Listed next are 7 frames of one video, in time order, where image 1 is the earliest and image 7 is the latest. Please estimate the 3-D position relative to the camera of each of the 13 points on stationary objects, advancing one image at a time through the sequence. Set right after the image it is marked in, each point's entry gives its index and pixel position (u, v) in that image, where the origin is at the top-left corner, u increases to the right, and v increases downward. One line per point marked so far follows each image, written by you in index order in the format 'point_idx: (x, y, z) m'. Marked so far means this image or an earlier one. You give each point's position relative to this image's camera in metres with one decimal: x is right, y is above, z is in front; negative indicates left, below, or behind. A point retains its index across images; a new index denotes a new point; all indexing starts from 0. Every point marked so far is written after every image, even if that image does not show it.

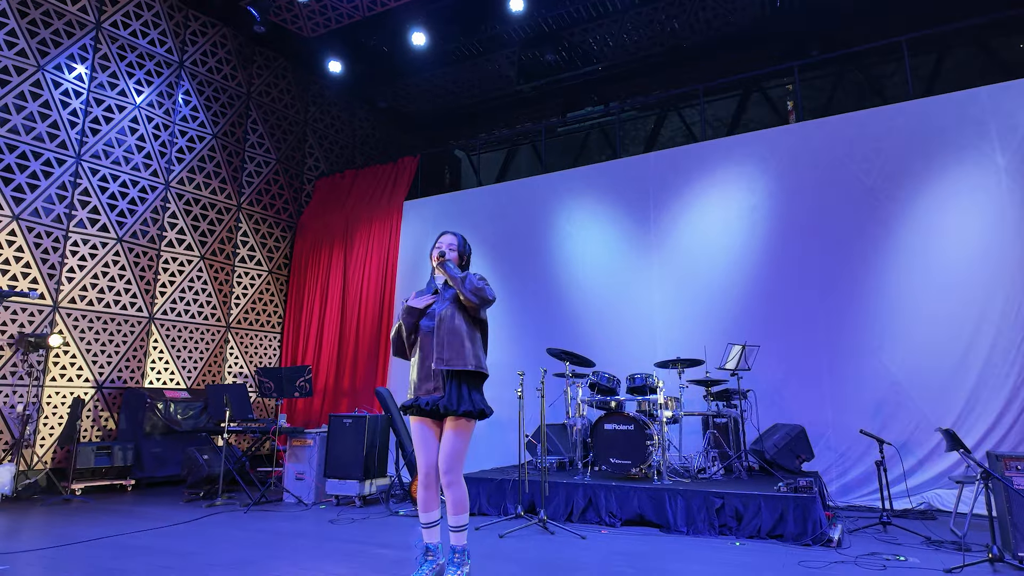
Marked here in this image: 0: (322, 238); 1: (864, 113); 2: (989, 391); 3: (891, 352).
0: (-2.5, +0.7, +8.0) m
1: (+3.2, +1.6, +5.4) m
2: (+3.6, -0.8, +4.5) m
3: (+3.1, -0.5, +4.8) m
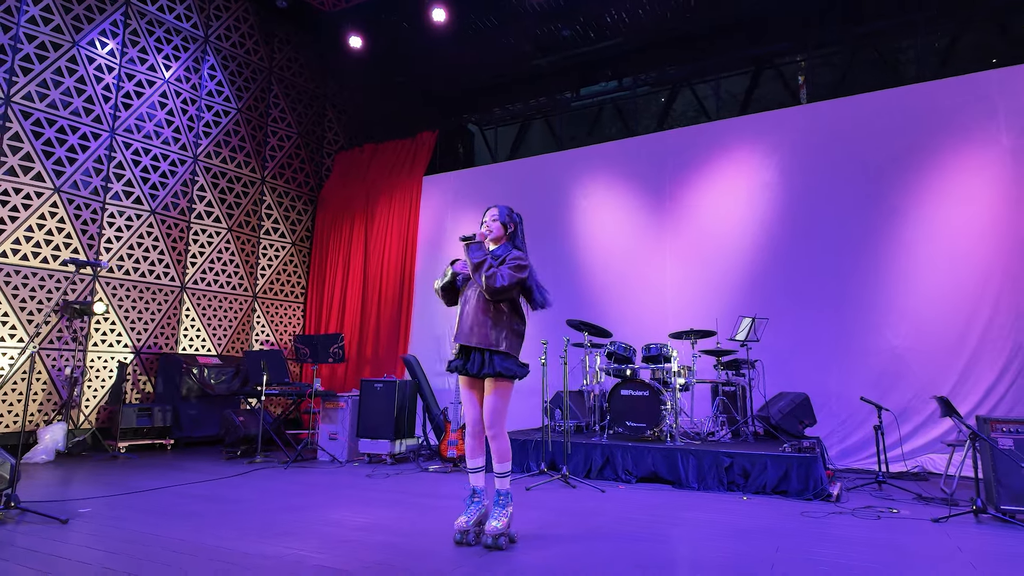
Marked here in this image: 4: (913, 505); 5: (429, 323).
0: (-2.3, +1.1, +8.2) m
1: (+3.4, +1.8, +5.5) m
2: (+3.8, -0.6, +4.8) m
3: (+3.2, -0.3, +5.1) m
4: (+2.4, -1.3, +3.5) m
5: (-1.0, -0.4, +7.2) m
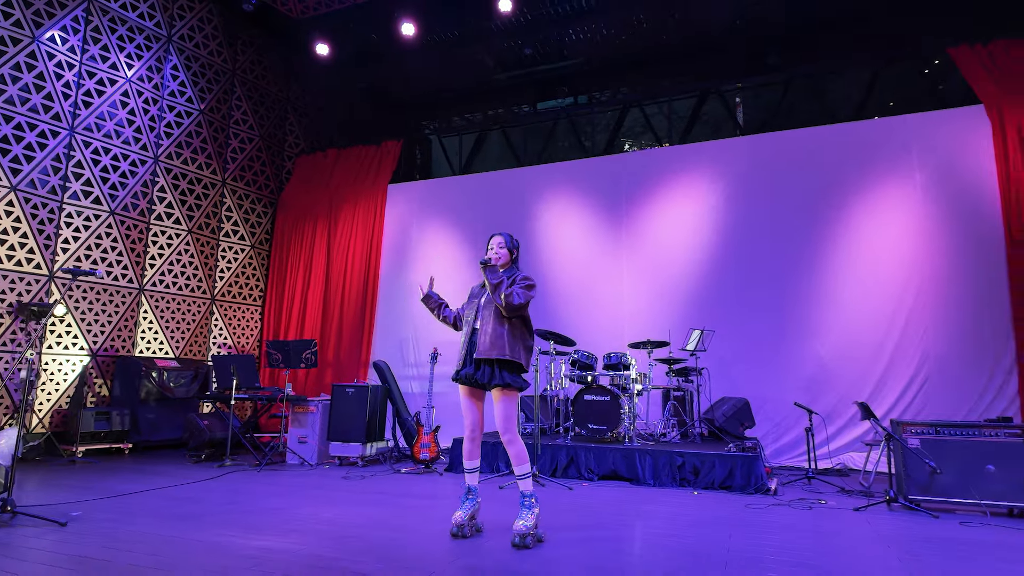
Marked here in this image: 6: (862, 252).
0: (-2.9, +1.0, +8.3) m
1: (+3.1, +1.6, +6.2) m
2: (+3.5, -0.8, +5.4) m
3: (+2.9, -0.5, +5.7) m
4: (+2.2, -1.4, +4.0) m
5: (-1.5, -0.5, +7.4) m
6: (+3.4, +0.3, +5.7) m
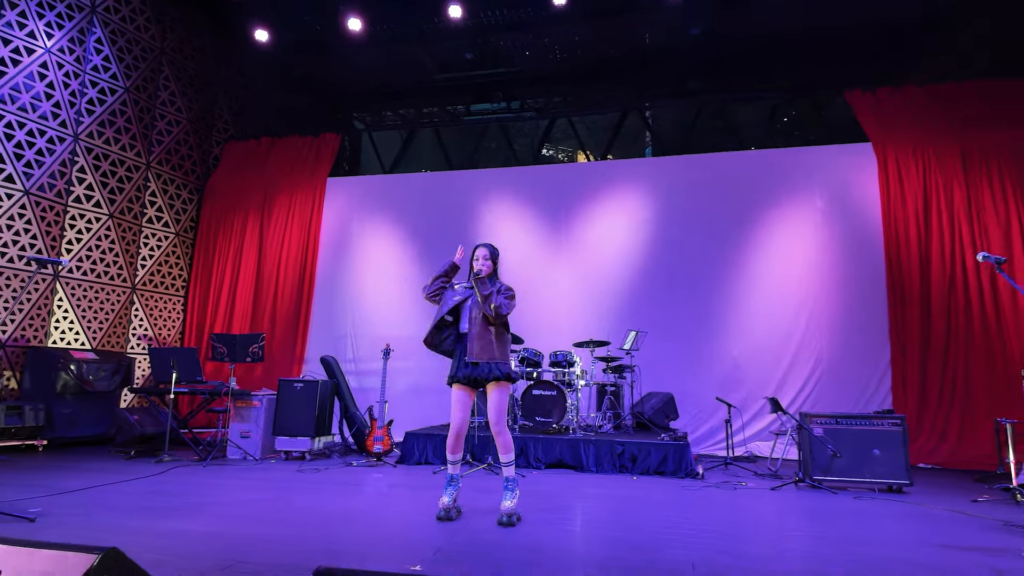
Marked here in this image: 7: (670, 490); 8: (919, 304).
0: (-3.7, +1.1, +8.0) m
1: (+2.5, +1.5, +6.9) m
2: (+3.0, -0.9, +6.2) m
3: (+2.4, -0.5, +6.4) m
4: (+1.9, -1.5, +4.6) m
5: (-2.3, -0.4, +7.4) m
6: (+2.8, +0.2, +6.5) m
7: (+1.1, -1.5, +4.3) m
8: (+4.1, -0.2, +6.0) m
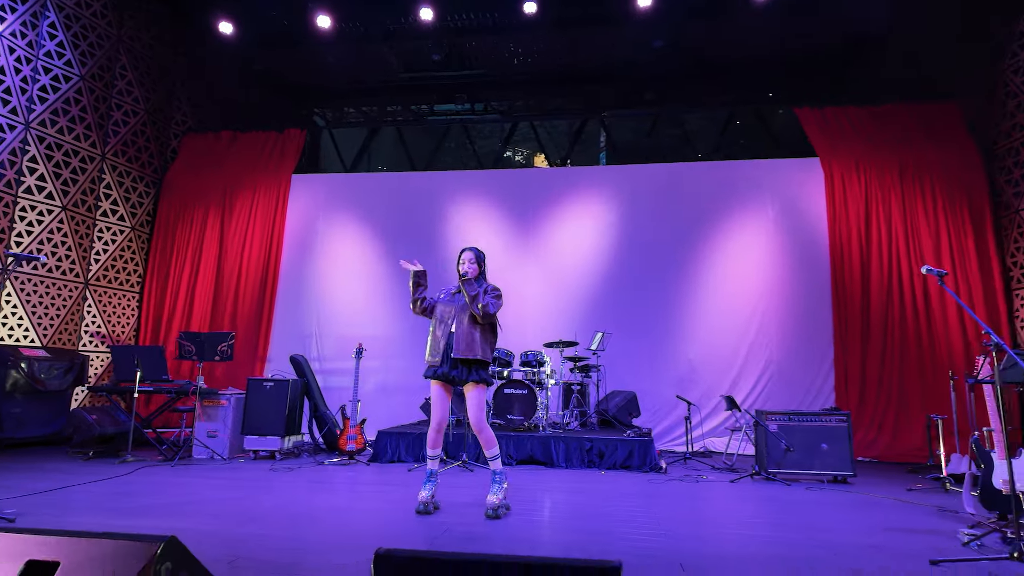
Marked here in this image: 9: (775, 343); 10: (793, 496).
0: (-4.2, +1.2, +7.8) m
1: (+2.1, +1.5, +7.2) m
2: (+2.6, -0.9, +6.6) m
3: (+2.0, -0.6, +6.7) m
4: (+1.7, -1.5, +4.9) m
5: (-2.7, -0.4, +7.3) m
6: (+2.5, +0.2, +6.8) m
7: (+0.9, -1.5, +4.5) m
8: (+3.7, -0.2, +6.4) m
9: (+2.9, -0.6, +6.6) m
10: (+2.0, -1.5, +4.2) m
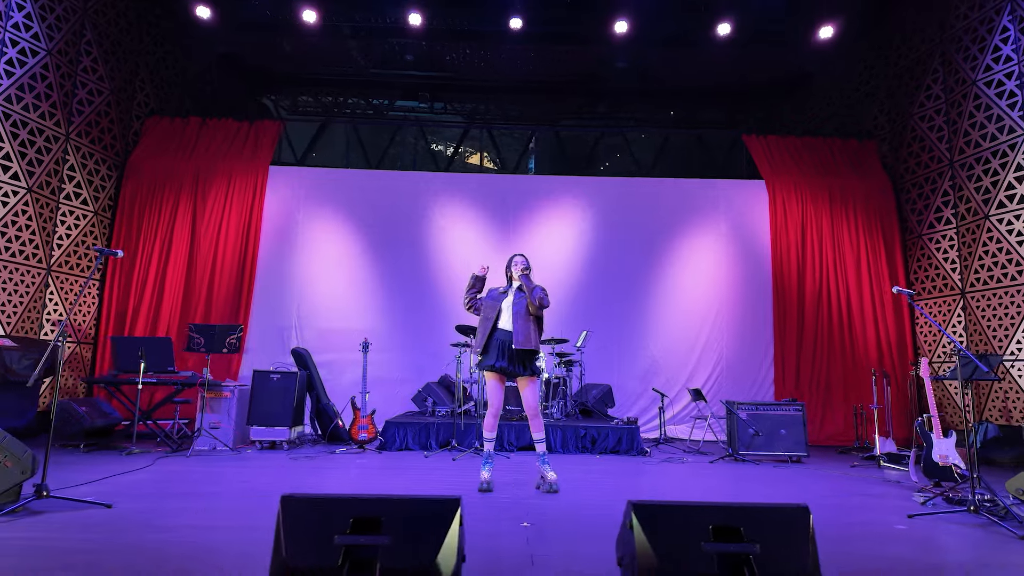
0: (-4.5, +1.3, +7.6) m
1: (+1.9, +1.5, +7.9) m
2: (+2.4, -1.0, +7.4) m
3: (+1.8, -0.6, +7.4) m
4: (+1.7, -1.6, +5.6) m
5: (-3.0, -0.3, +7.3) m
6: (+2.2, +0.1, +7.6) m
7: (+1.0, -1.5, +5.1) m
8: (+3.5, -0.3, +7.4) m
9: (+2.6, -0.7, +7.5) m
10: (+2.1, -1.6, +5.0) m
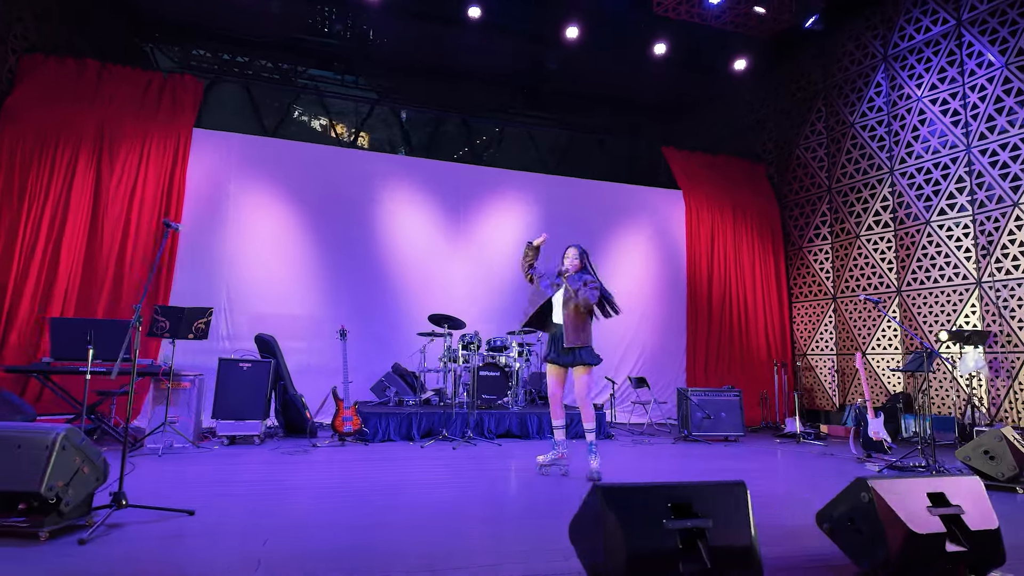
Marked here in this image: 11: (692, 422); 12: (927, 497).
0: (-4.9, +1.6, +6.4) m
1: (+1.1, +1.5, +8.4) m
2: (+1.6, -0.9, +8.1) m
3: (+1.0, -0.6, +8.0) m
4: (+1.3, -1.6, +6.2) m
5: (-3.5, -0.1, +6.5) m
6: (+1.4, +0.2, +8.2) m
7: (+0.8, -1.5, +5.5) m
8: (+2.7, -0.3, +8.4) m
9: (+1.8, -0.7, +8.2) m
10: (+1.9, -1.6, +5.7) m
11: (+1.8, -1.4, +6.0) m
12: (+1.4, -0.7, +2.0) m
